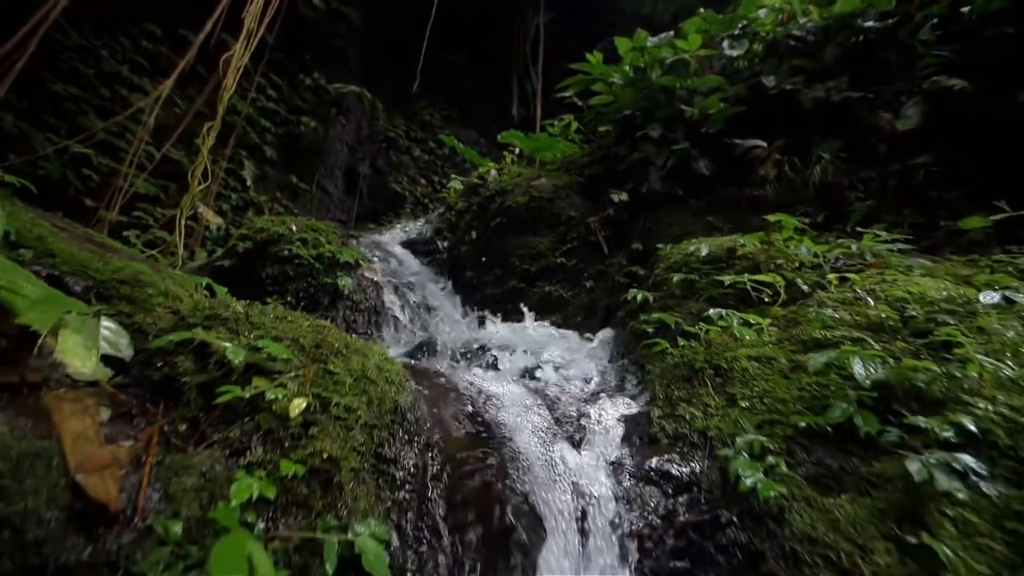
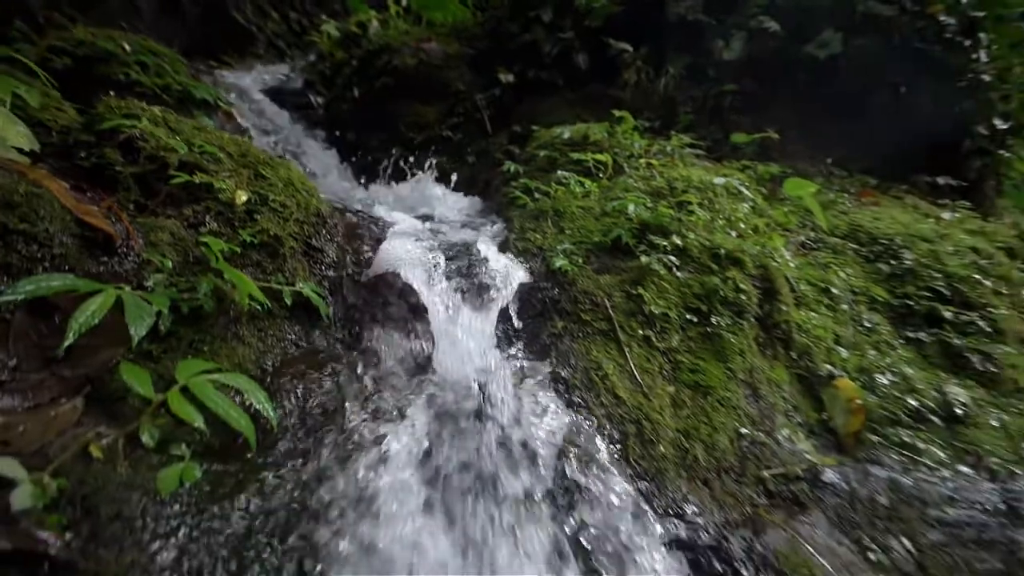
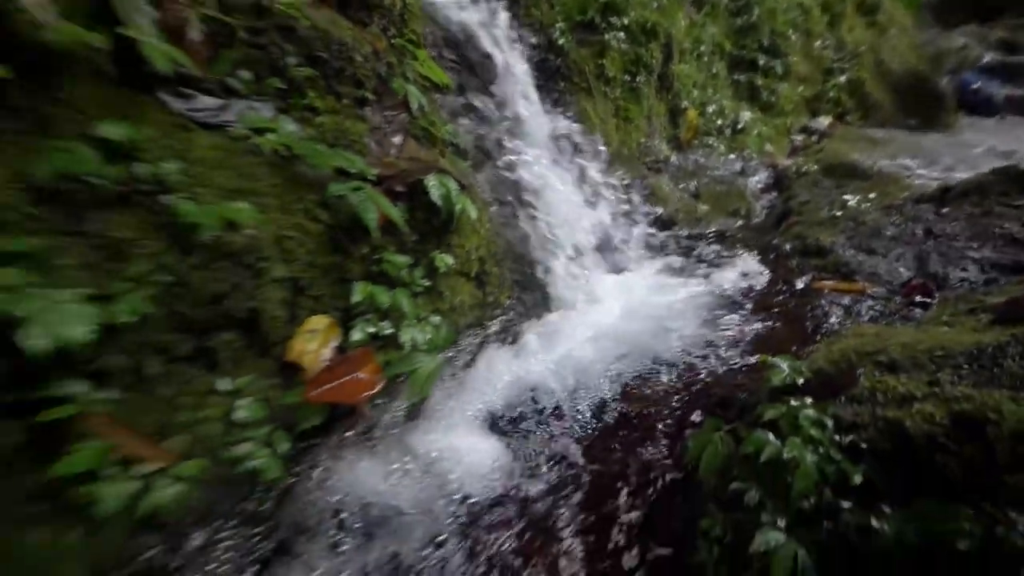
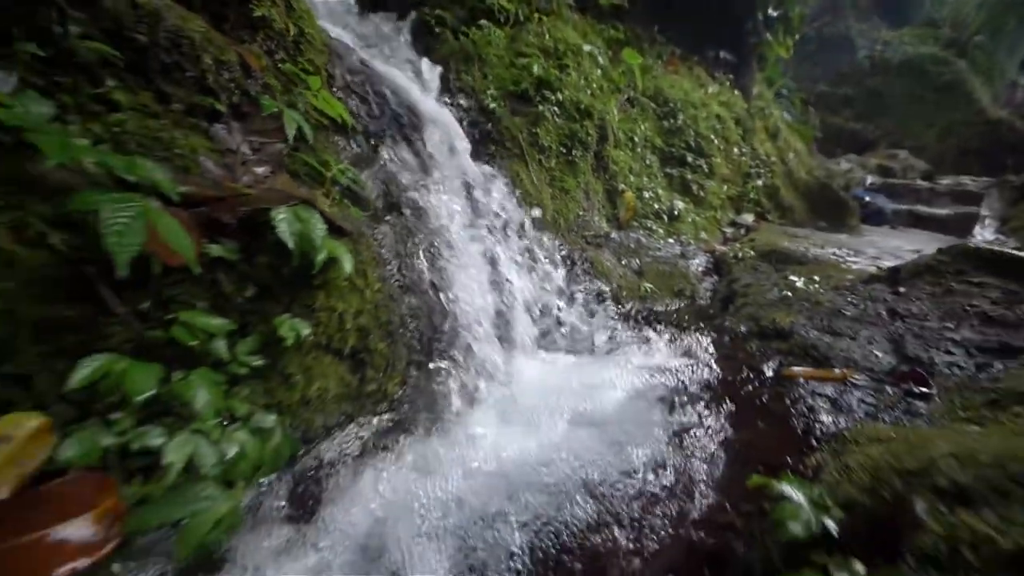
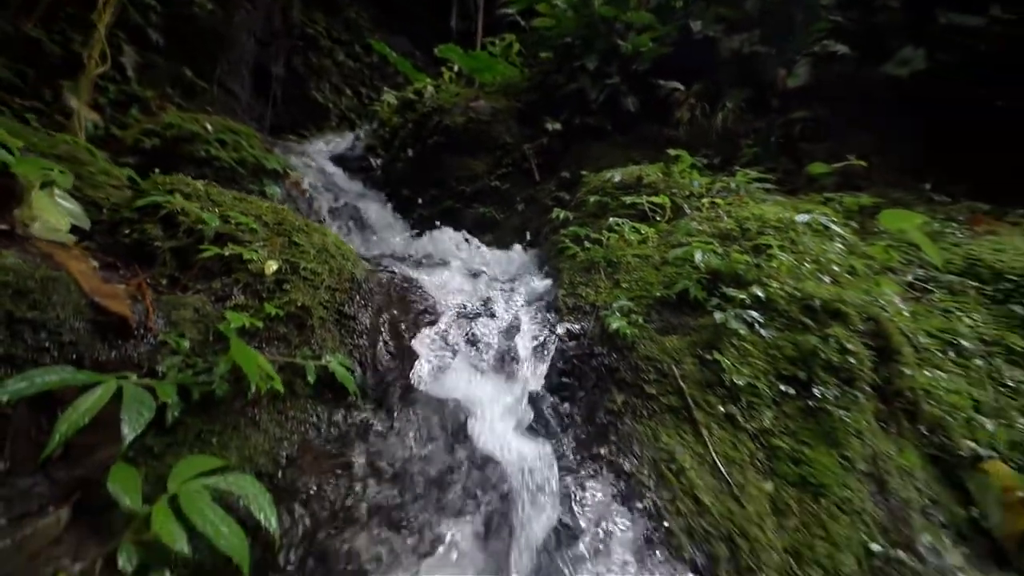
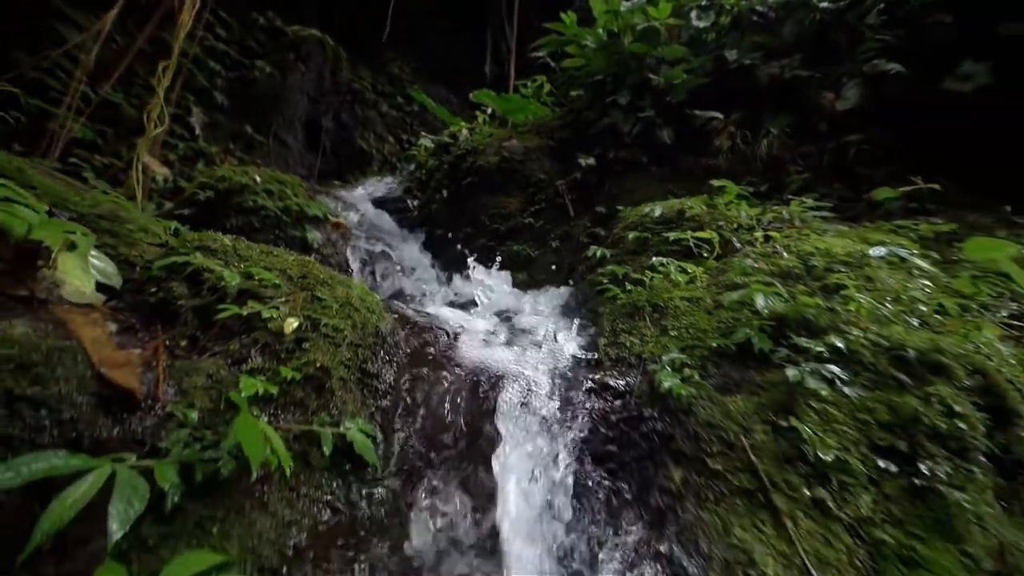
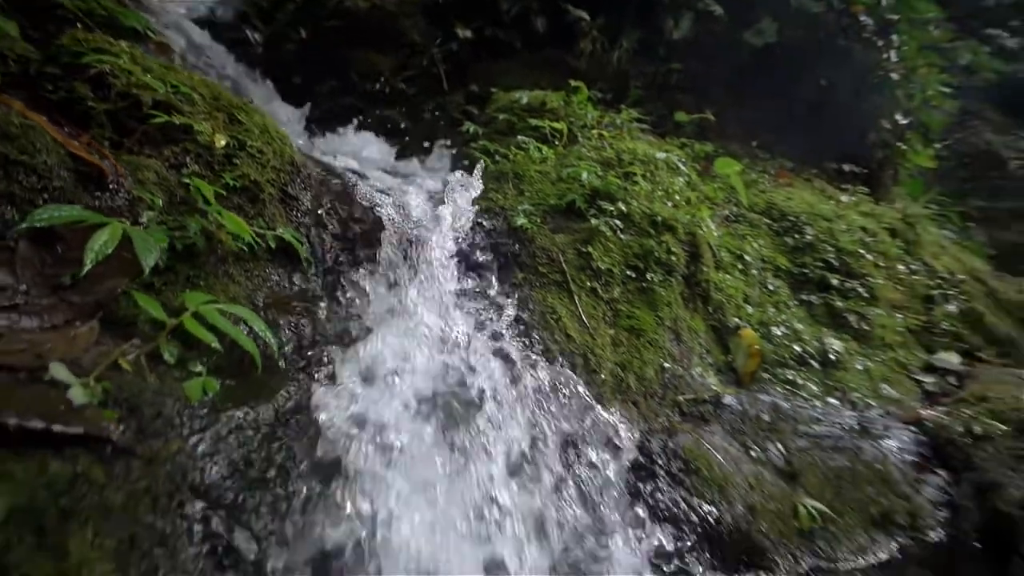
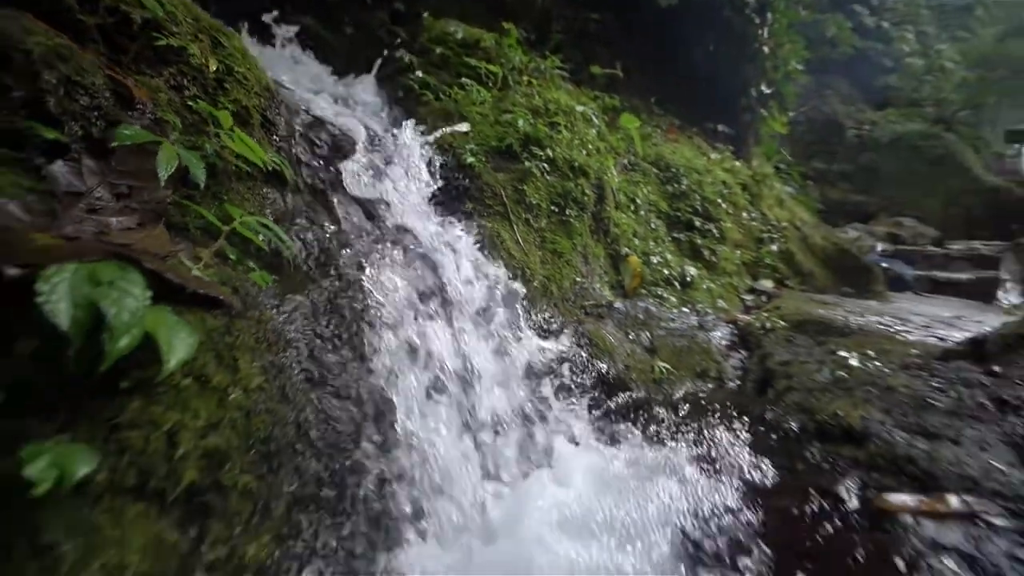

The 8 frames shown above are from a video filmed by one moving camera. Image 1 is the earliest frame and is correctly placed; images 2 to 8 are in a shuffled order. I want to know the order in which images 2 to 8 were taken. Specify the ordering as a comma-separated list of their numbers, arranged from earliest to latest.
6, 5, 2, 7, 8, 4, 3
